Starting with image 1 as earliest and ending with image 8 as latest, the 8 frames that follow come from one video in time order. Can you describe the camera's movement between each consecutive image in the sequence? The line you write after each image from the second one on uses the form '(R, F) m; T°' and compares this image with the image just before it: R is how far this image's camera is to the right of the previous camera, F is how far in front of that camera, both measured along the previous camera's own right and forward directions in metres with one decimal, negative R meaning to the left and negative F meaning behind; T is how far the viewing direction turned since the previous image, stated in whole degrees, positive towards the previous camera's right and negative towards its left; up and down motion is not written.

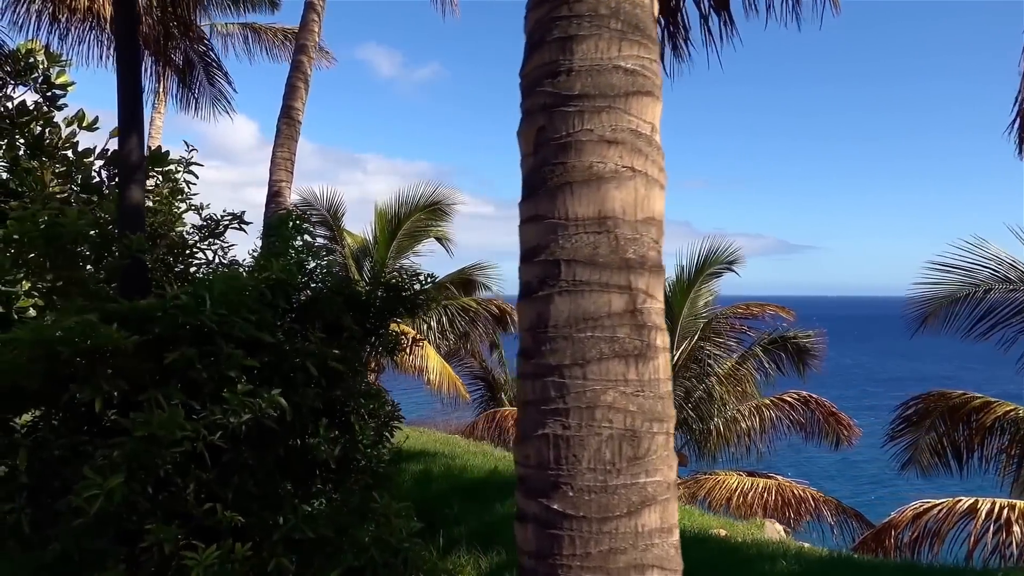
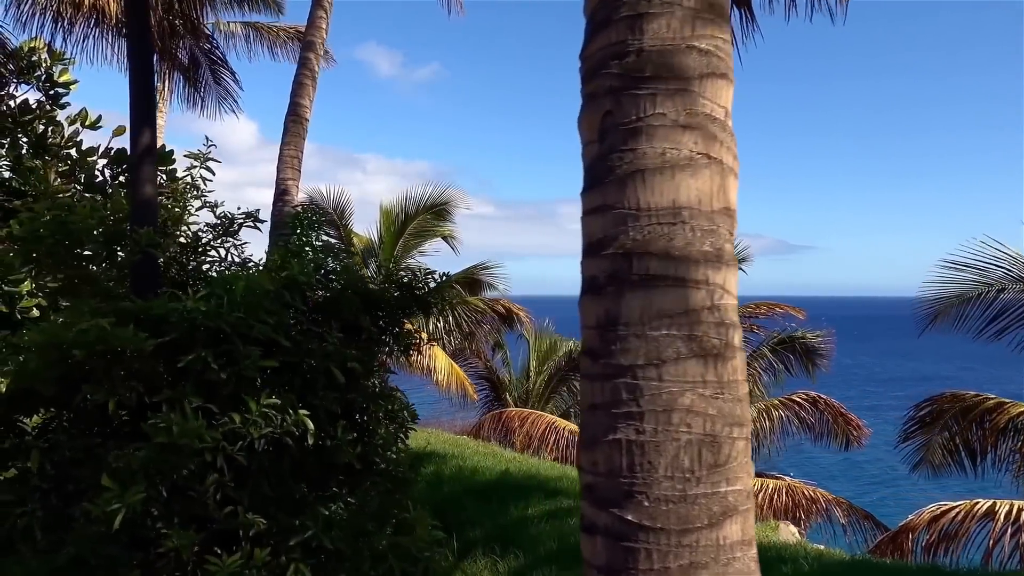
(-0.1, +0.1) m; 0°
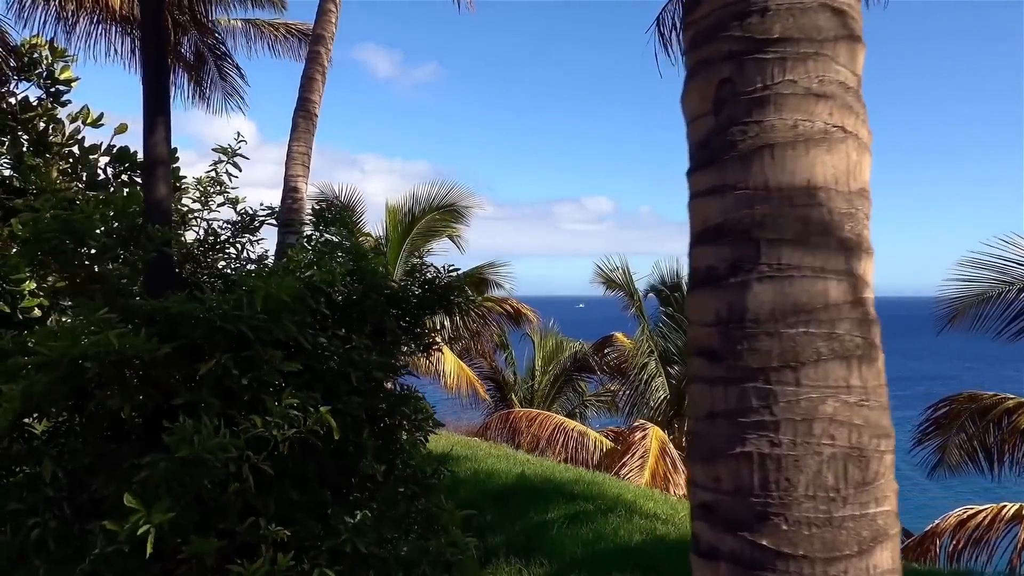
(-0.1, +0.1) m; 0°
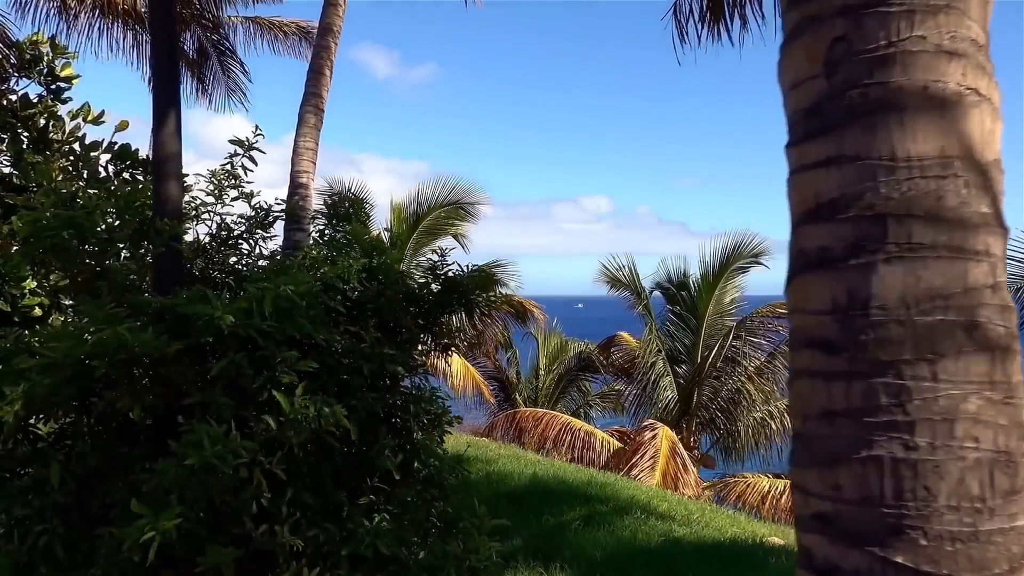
(-0.1, +0.1) m; 0°
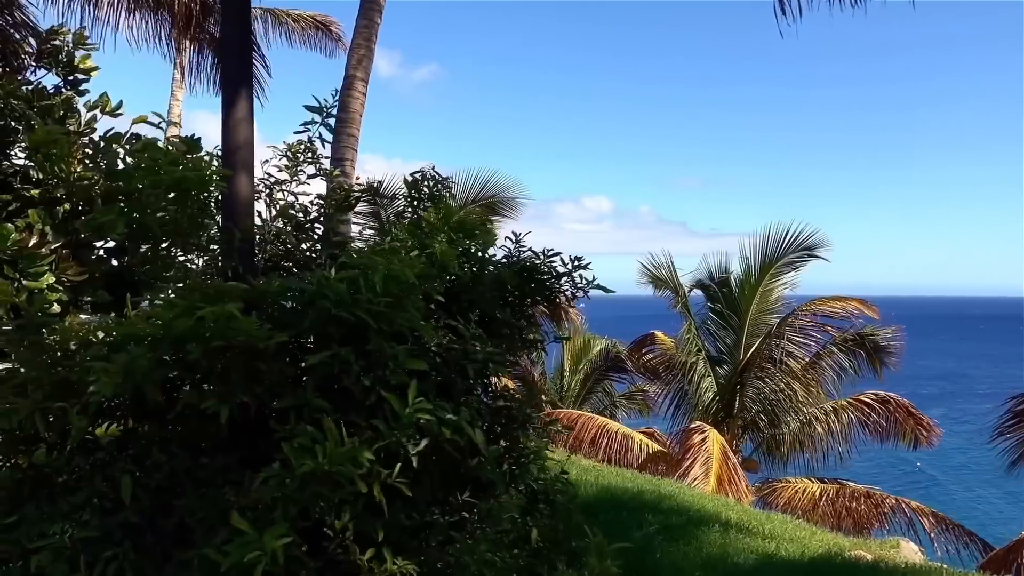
(-0.4, +0.3) m; 0°
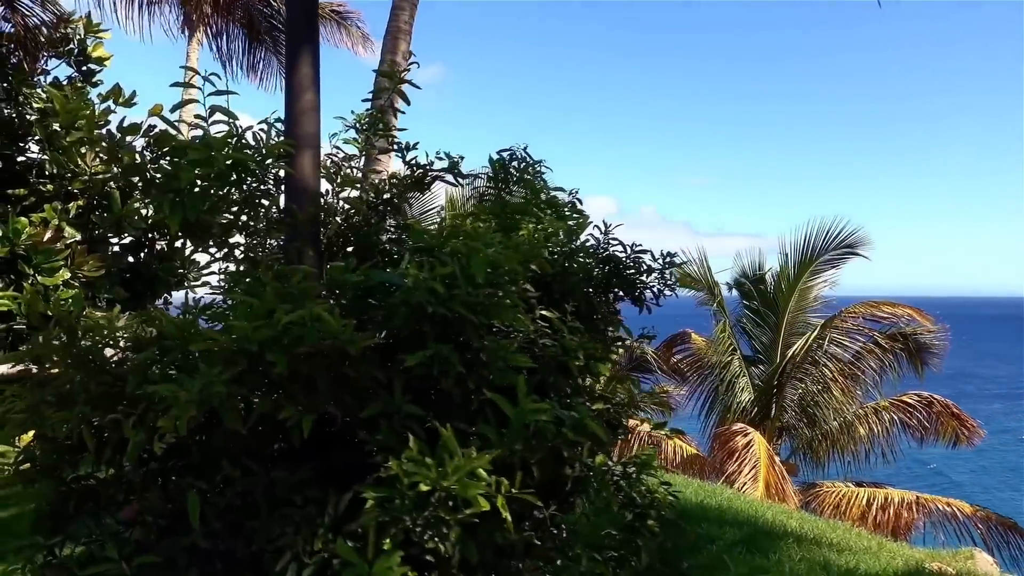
(-0.3, +0.3) m; 0°
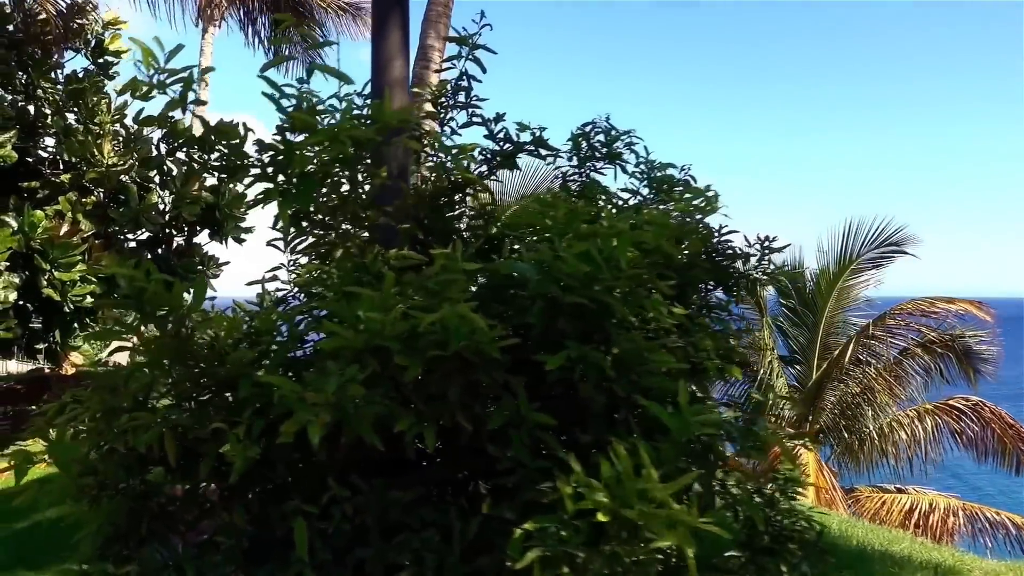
(-0.3, +0.3) m; 0°
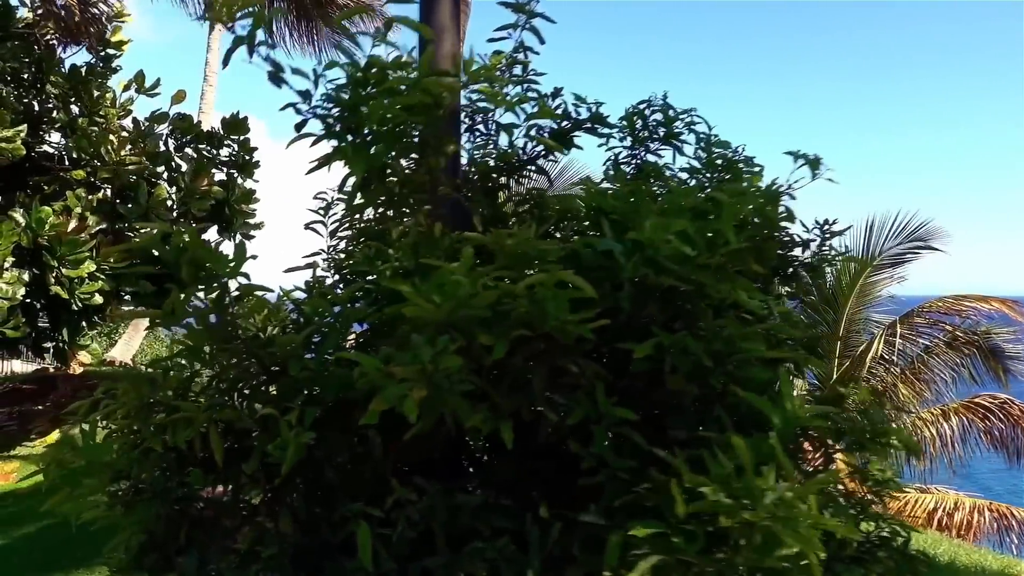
(-0.2, +0.2) m; 0°
